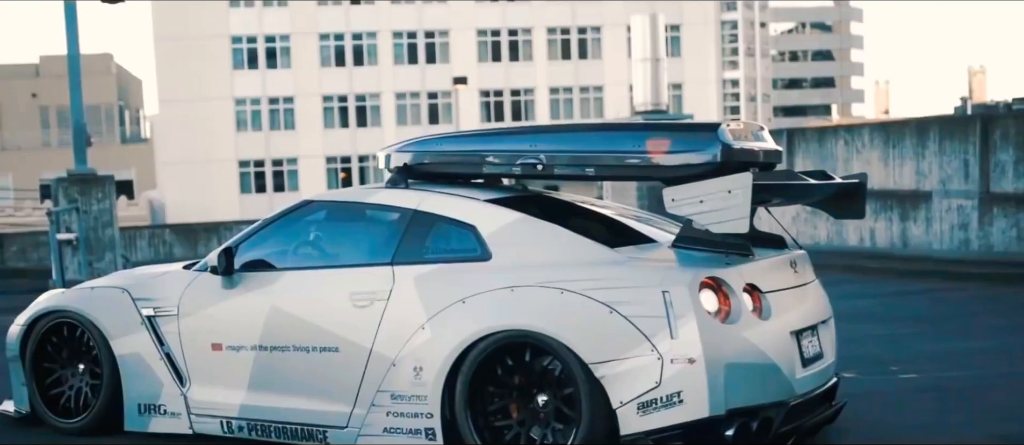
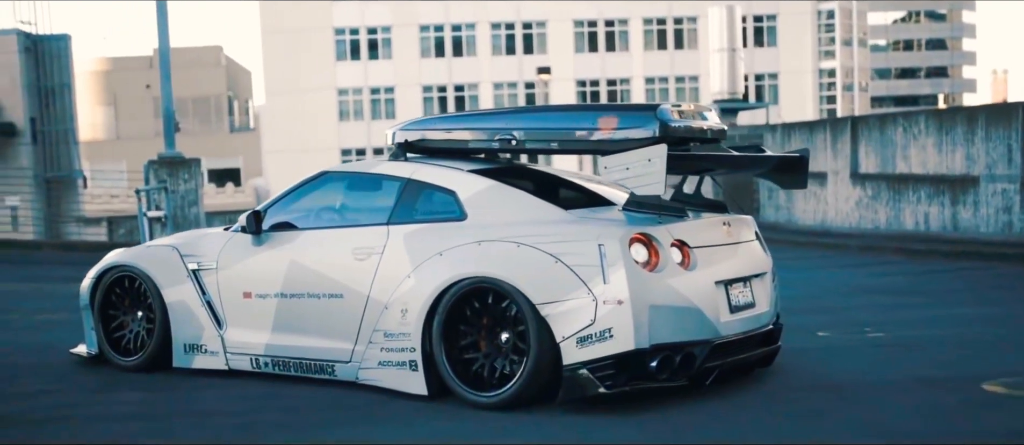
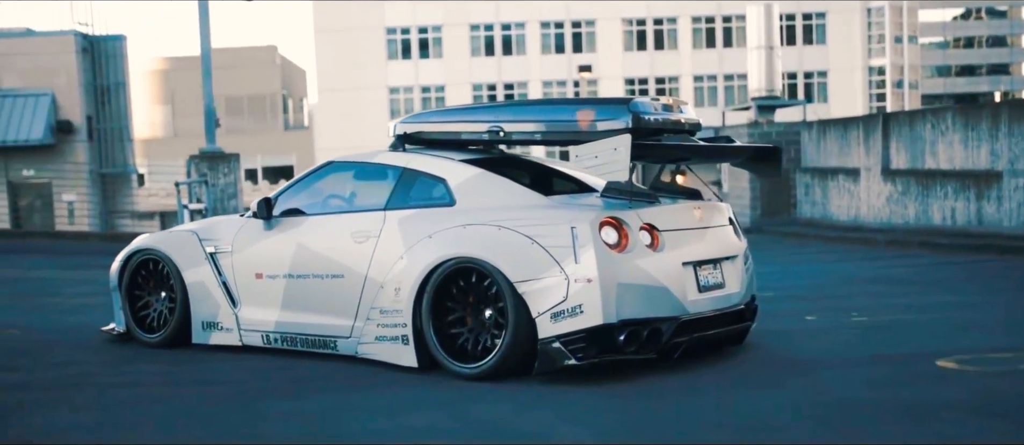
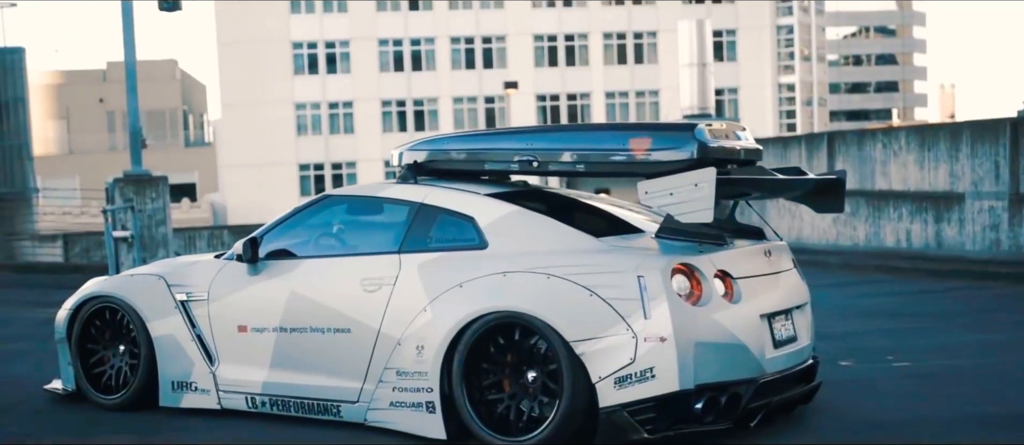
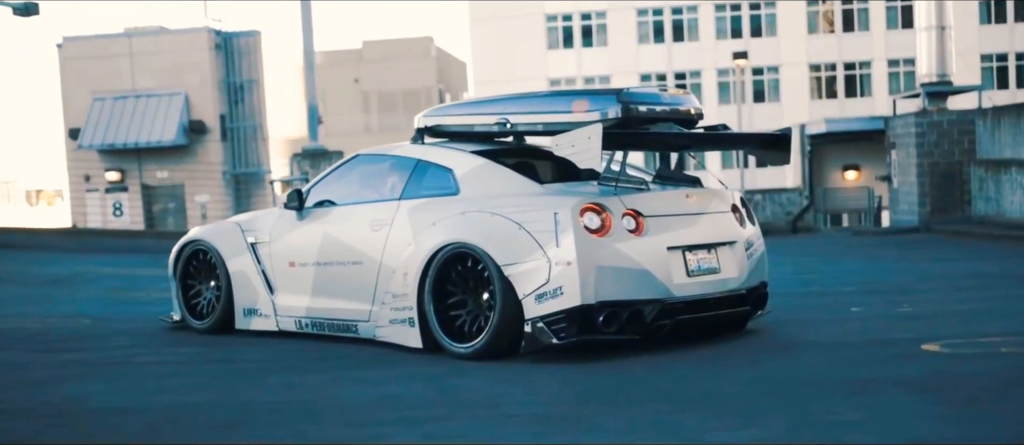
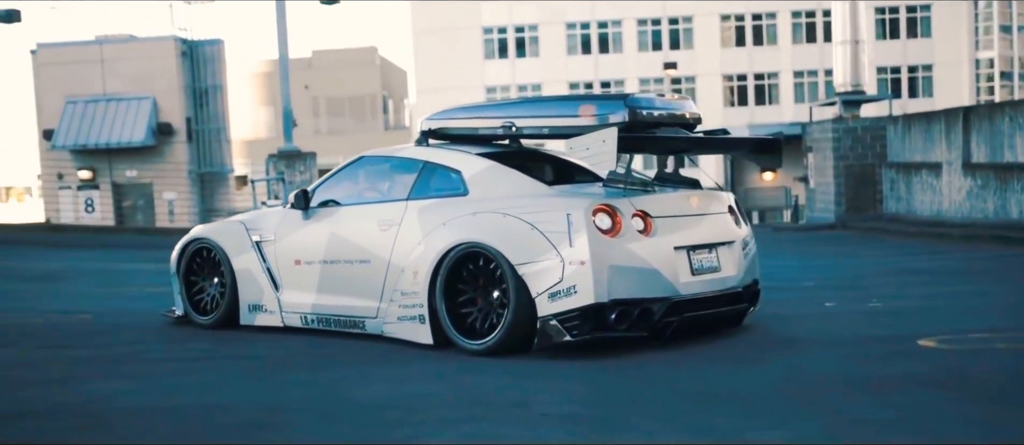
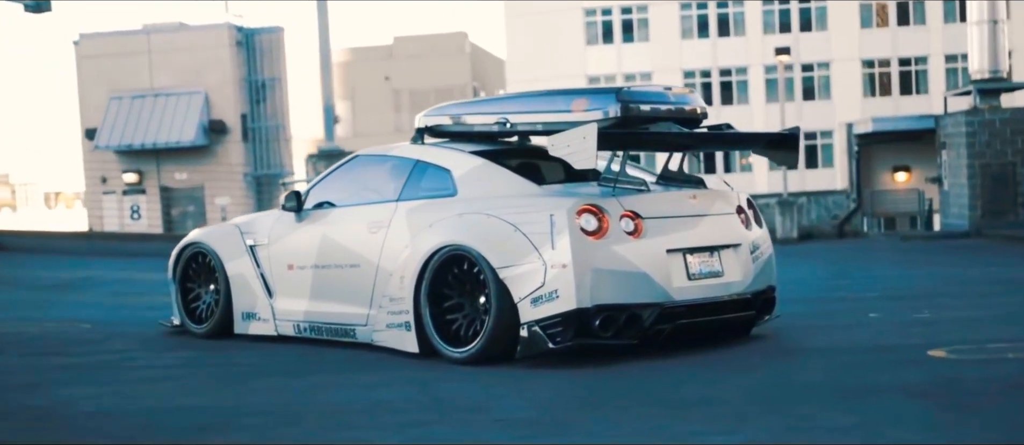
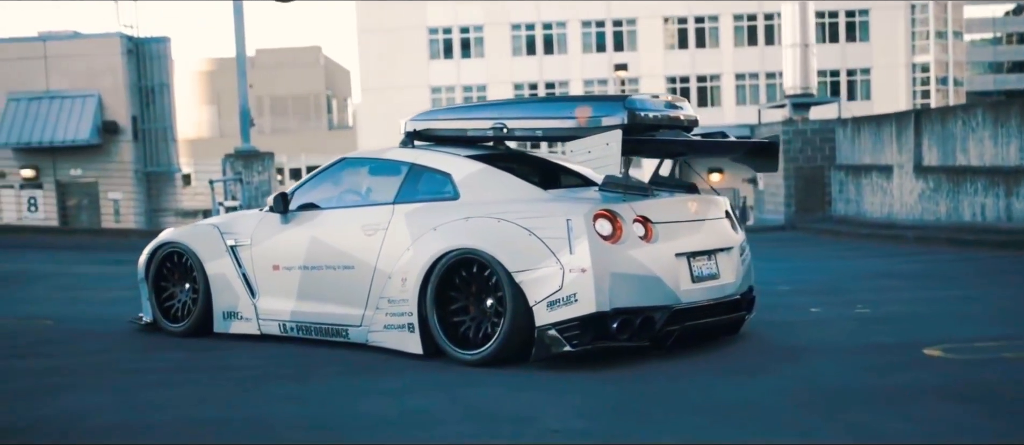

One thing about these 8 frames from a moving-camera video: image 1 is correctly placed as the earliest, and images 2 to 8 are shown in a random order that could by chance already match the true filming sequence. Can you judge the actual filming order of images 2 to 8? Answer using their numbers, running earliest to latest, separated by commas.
4, 2, 3, 8, 6, 5, 7
